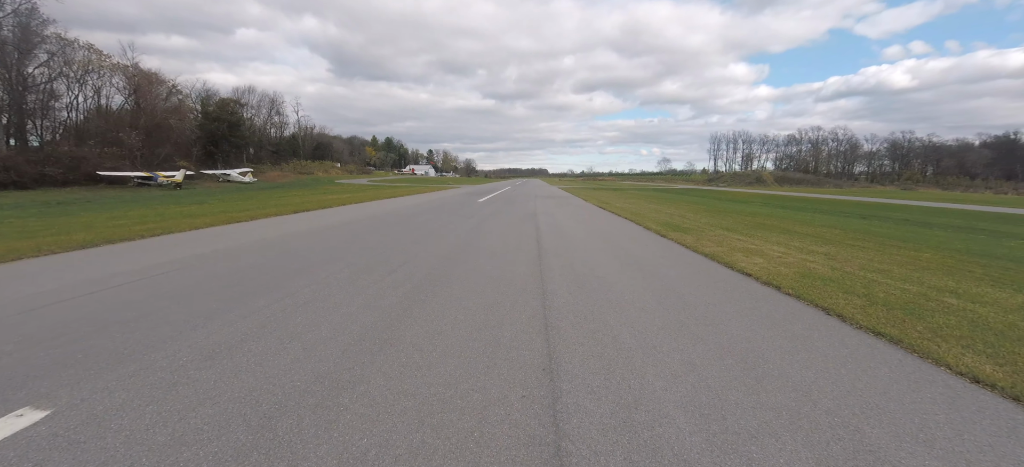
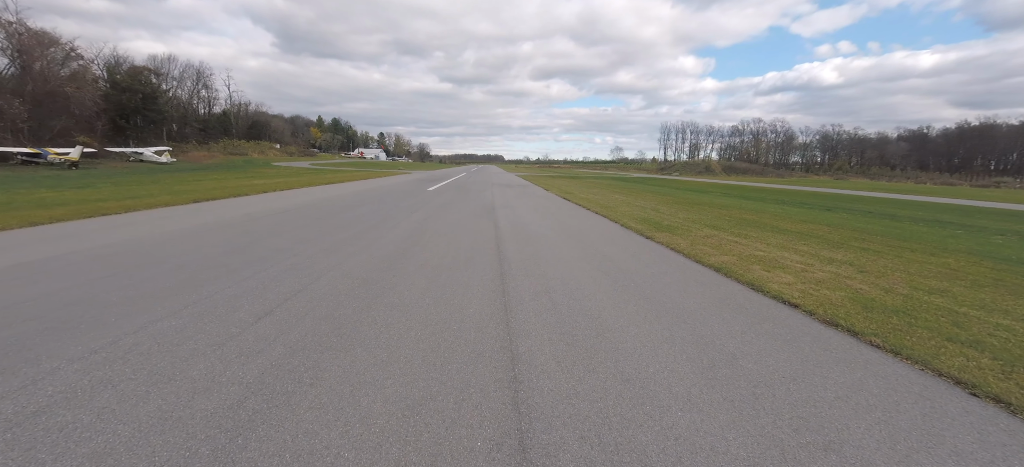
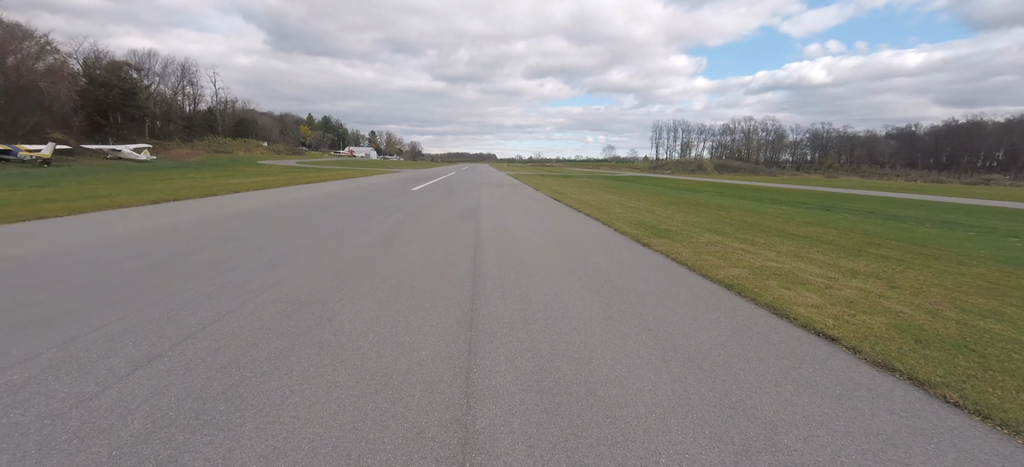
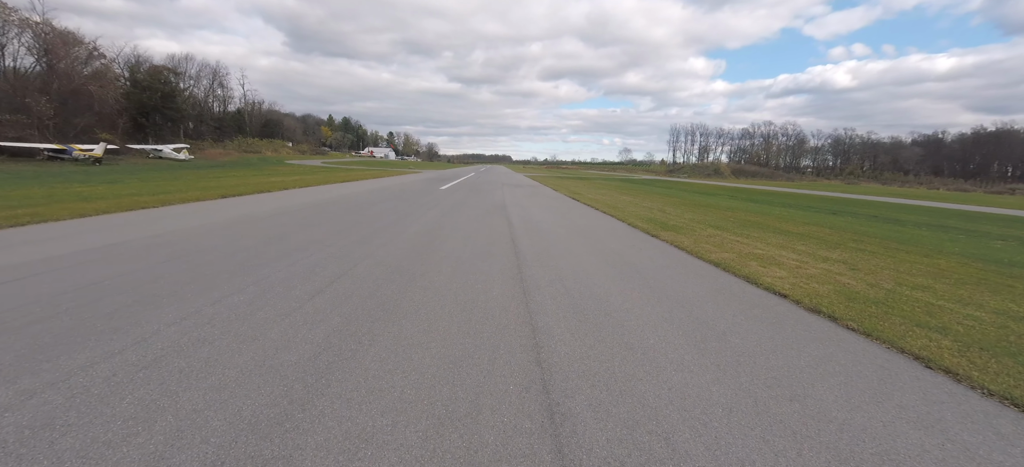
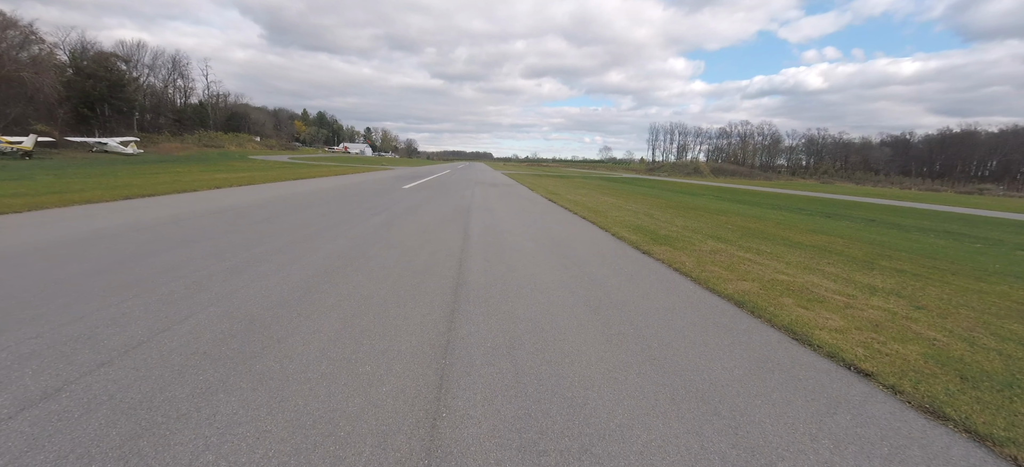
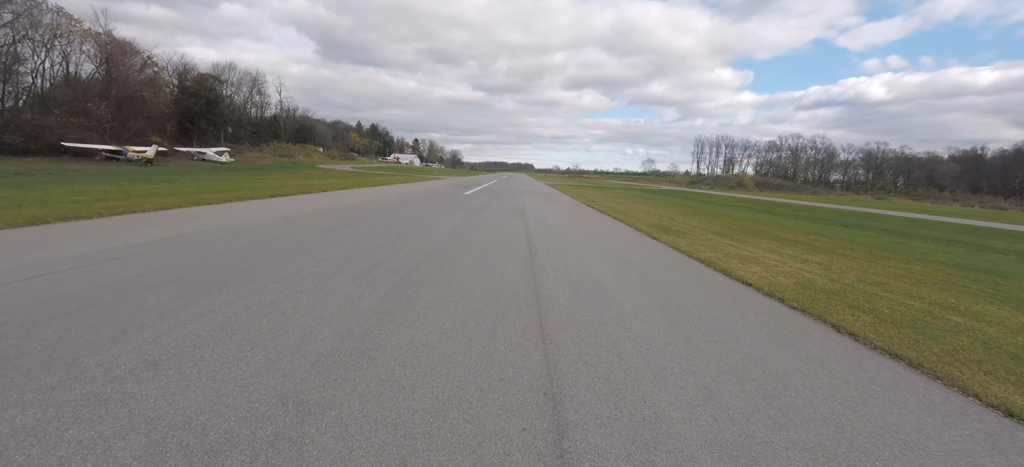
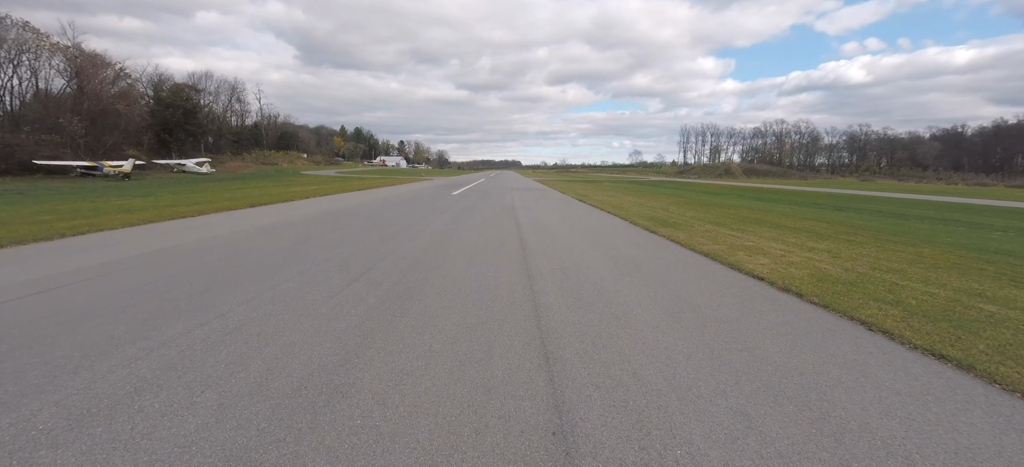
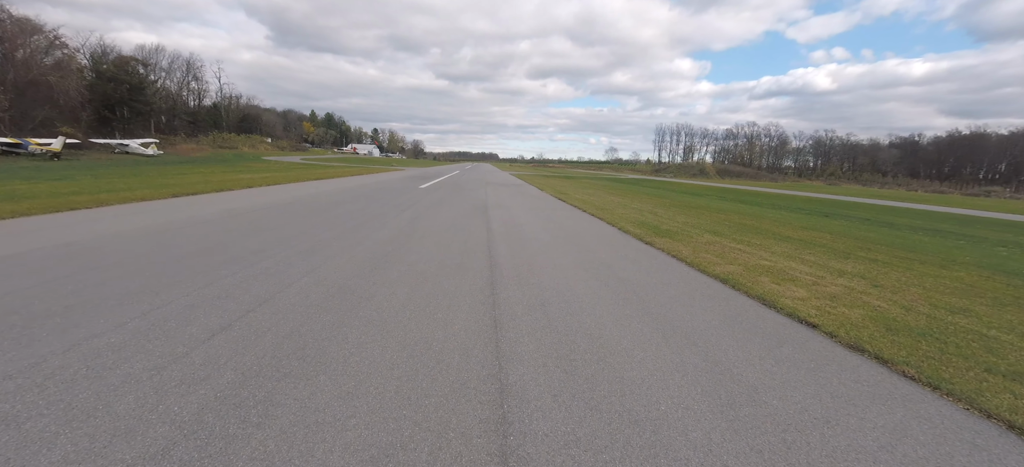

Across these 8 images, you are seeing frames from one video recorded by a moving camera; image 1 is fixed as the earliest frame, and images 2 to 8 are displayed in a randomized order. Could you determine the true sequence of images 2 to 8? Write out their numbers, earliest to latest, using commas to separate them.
6, 7, 4, 2, 8, 3, 5
